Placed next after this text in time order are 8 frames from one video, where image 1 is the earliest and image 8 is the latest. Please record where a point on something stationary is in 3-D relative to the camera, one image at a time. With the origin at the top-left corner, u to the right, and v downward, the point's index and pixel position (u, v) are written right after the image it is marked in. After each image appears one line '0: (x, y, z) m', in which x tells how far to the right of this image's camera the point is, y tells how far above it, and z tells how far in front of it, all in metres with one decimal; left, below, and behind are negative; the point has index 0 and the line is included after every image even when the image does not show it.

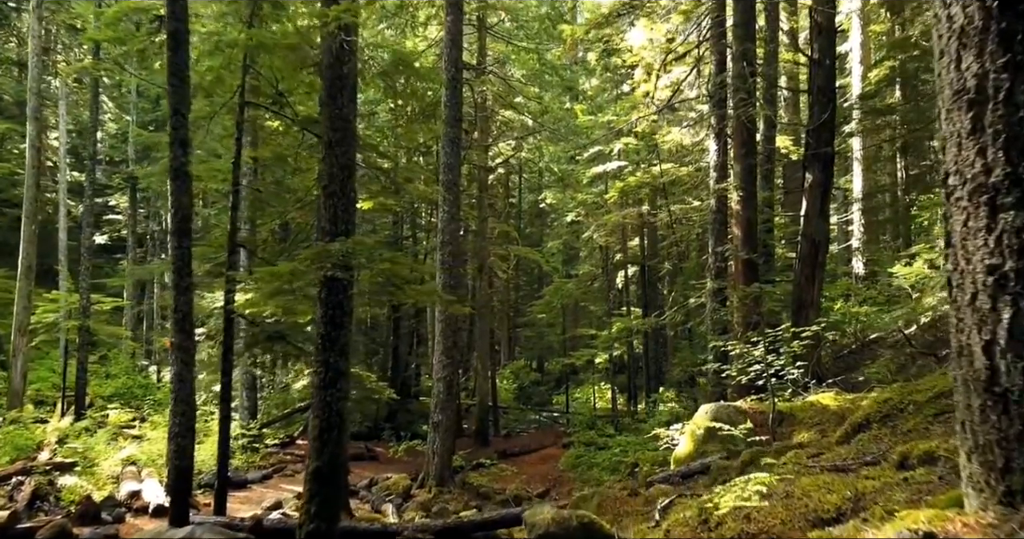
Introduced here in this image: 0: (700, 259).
0: (+4.7, +0.2, +18.1) m
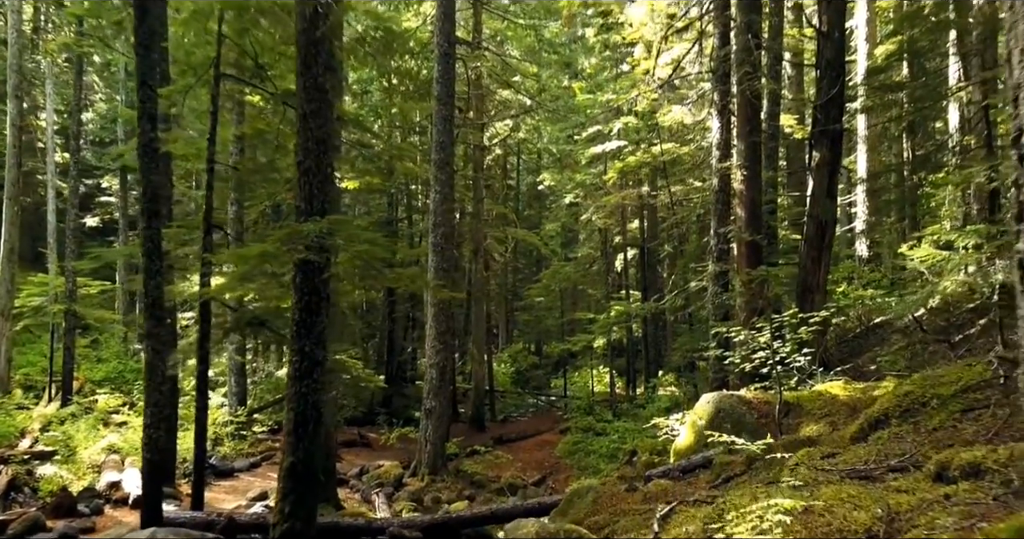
0: (+4.6, +0.7, +17.7) m
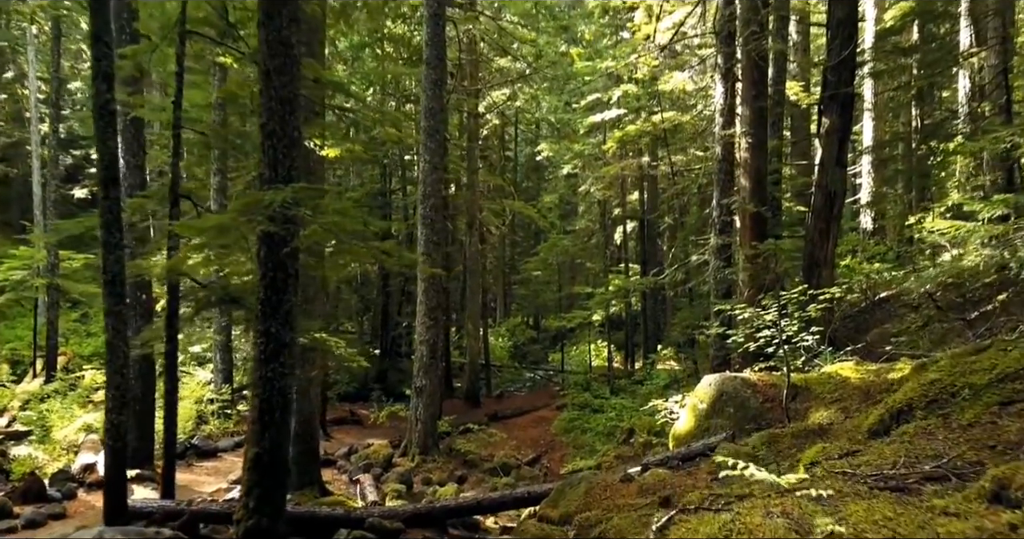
0: (+4.5, +1.3, +17.1) m
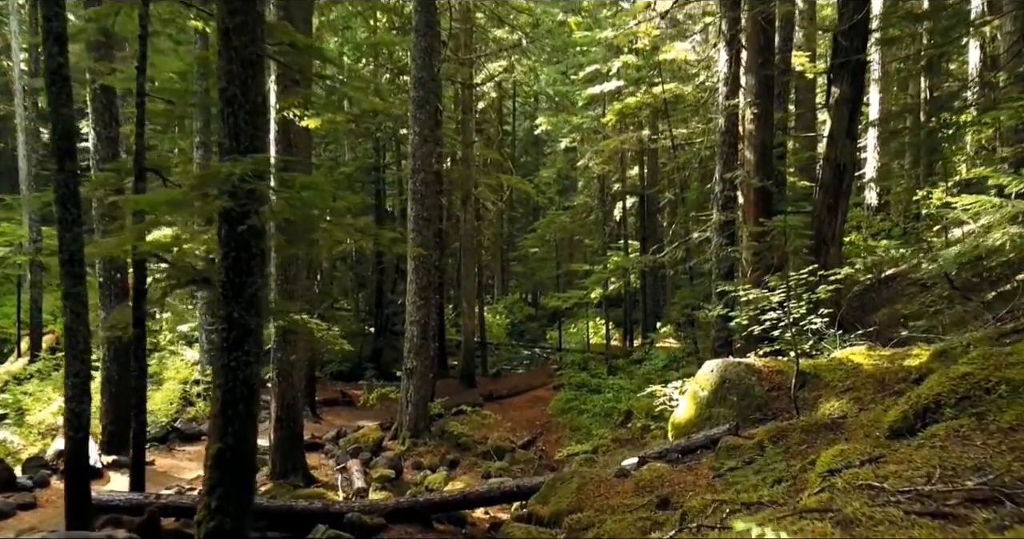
0: (+4.4, +1.8, +16.5) m
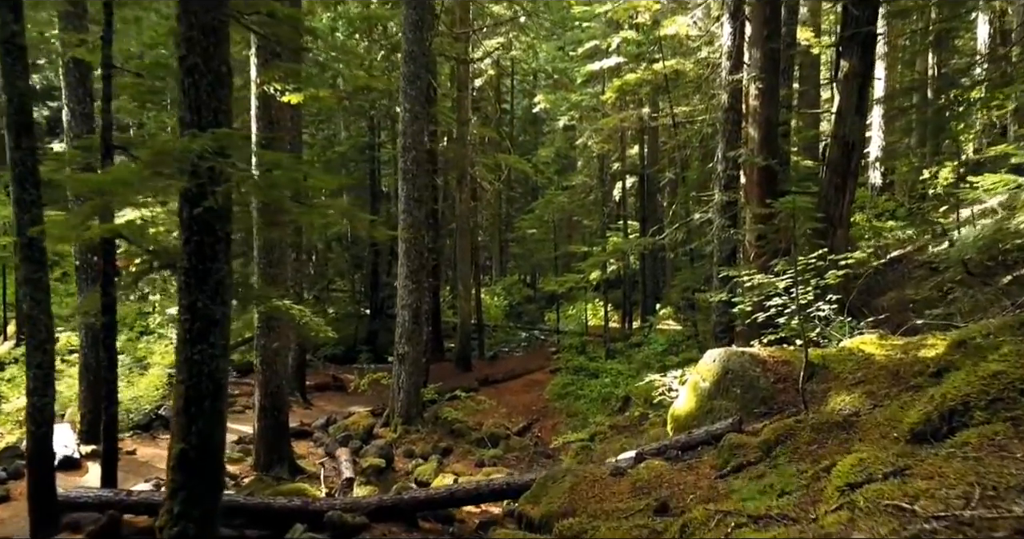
0: (+4.3, +2.2, +16.1) m
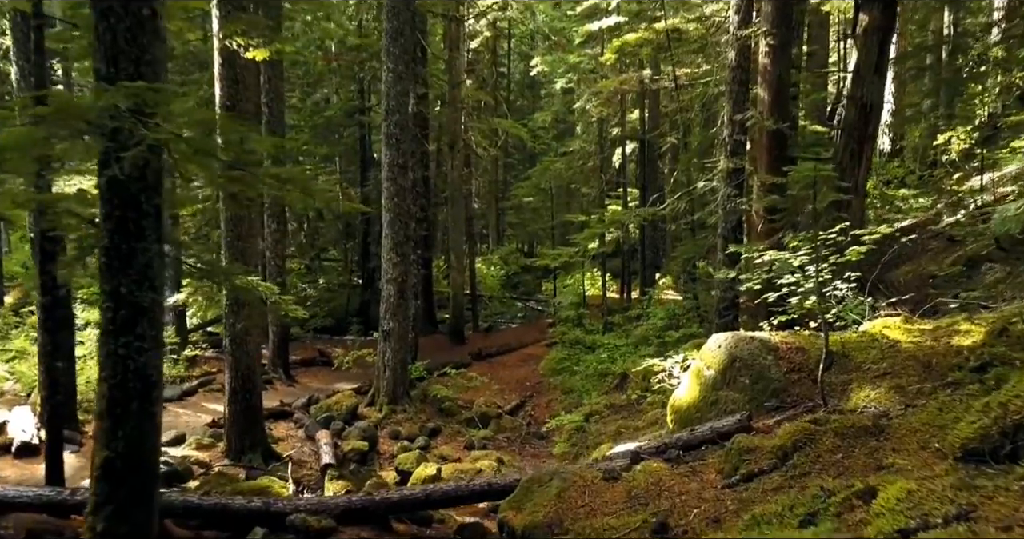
0: (+4.2, +2.9, +15.3) m
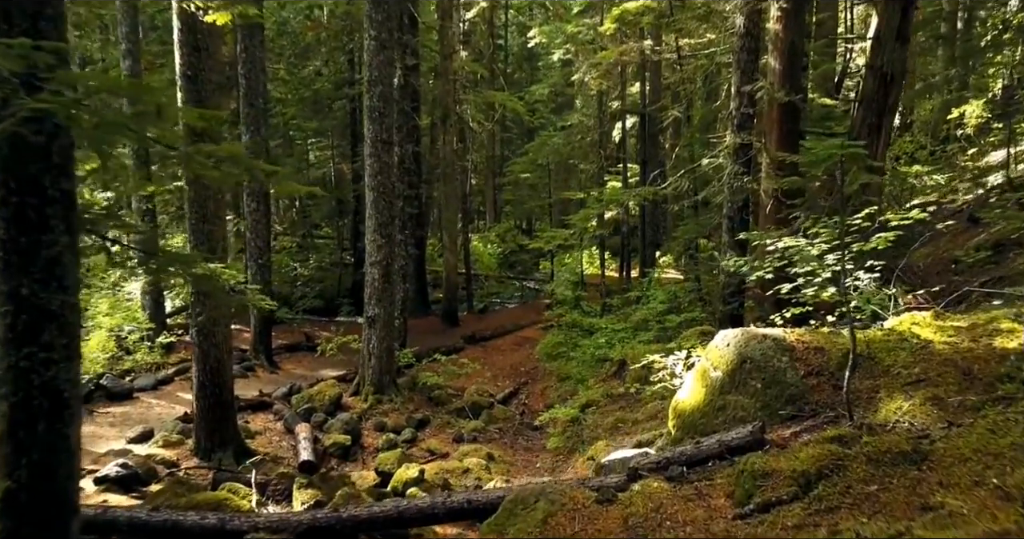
0: (+4.0, +3.3, +14.5) m
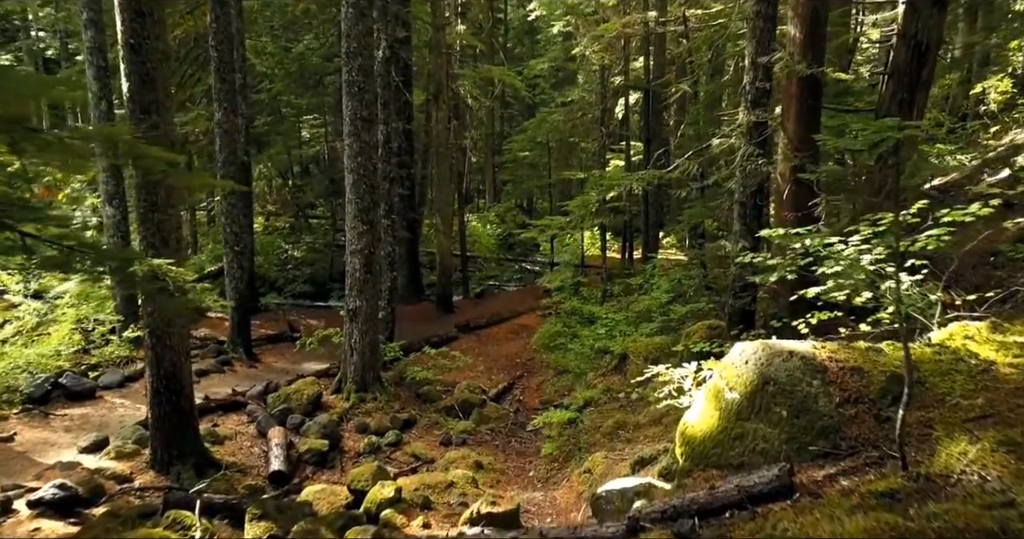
0: (+3.9, +3.5, +13.6) m
